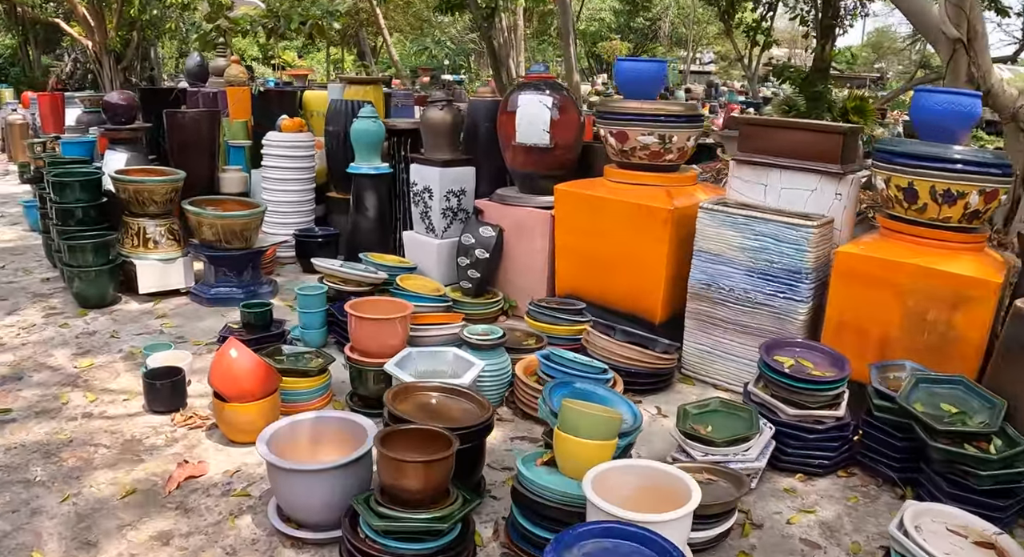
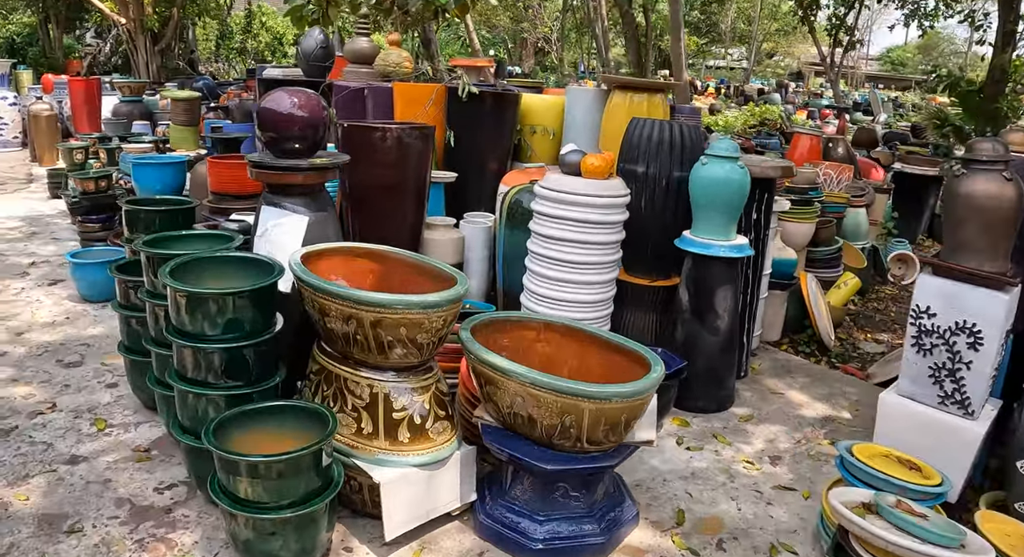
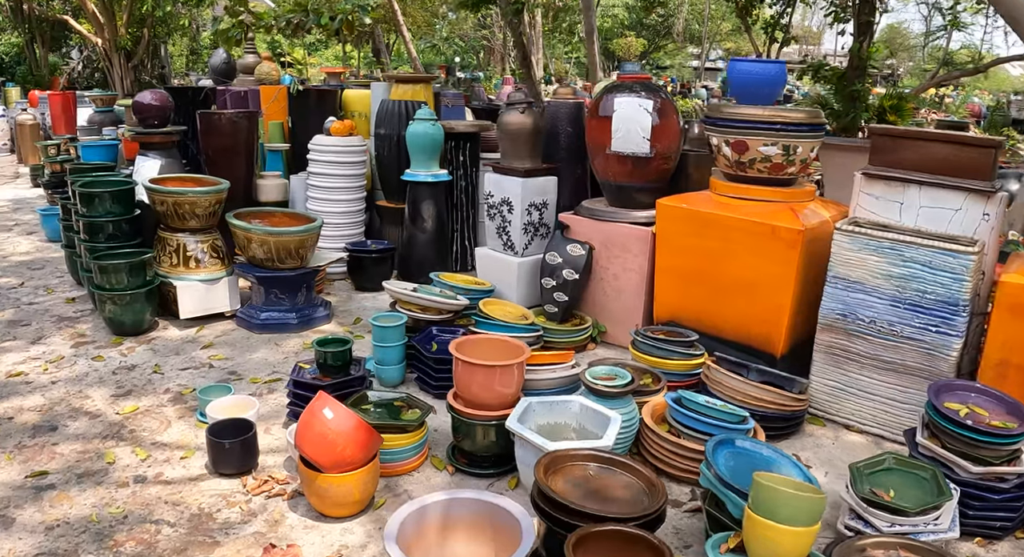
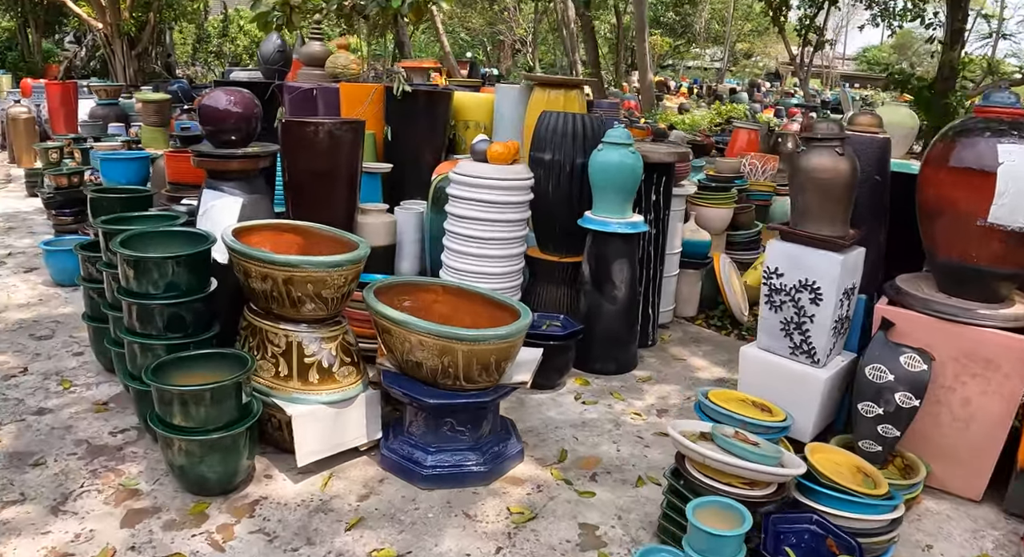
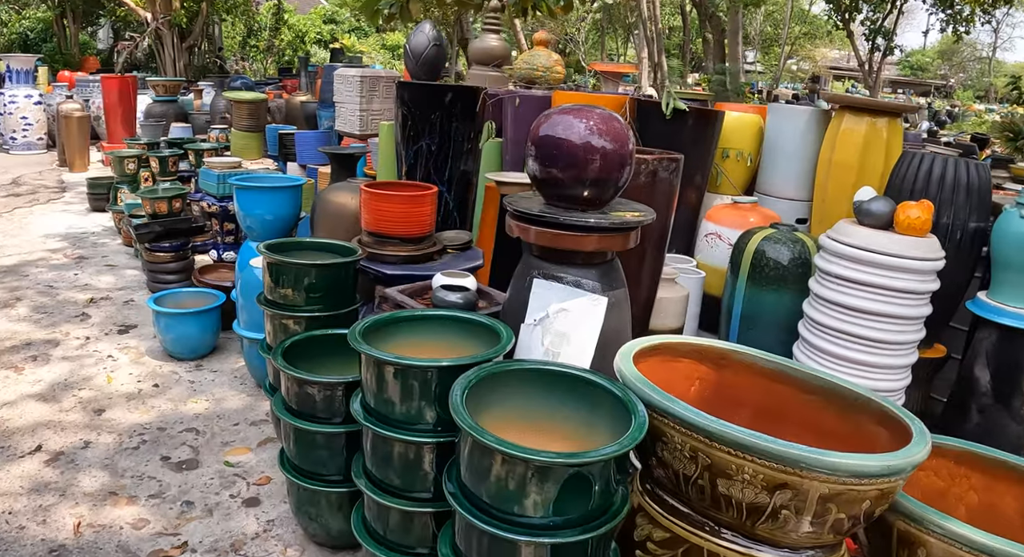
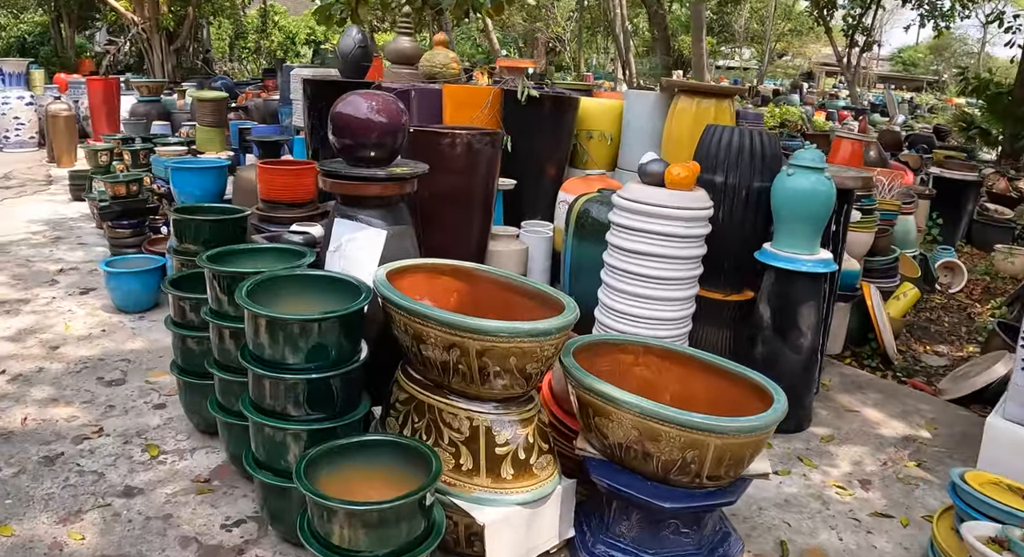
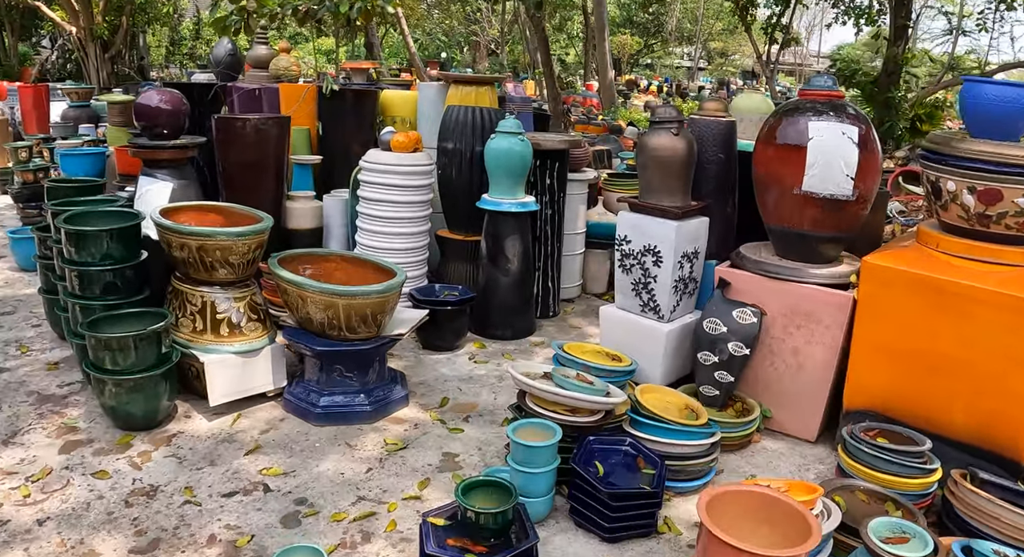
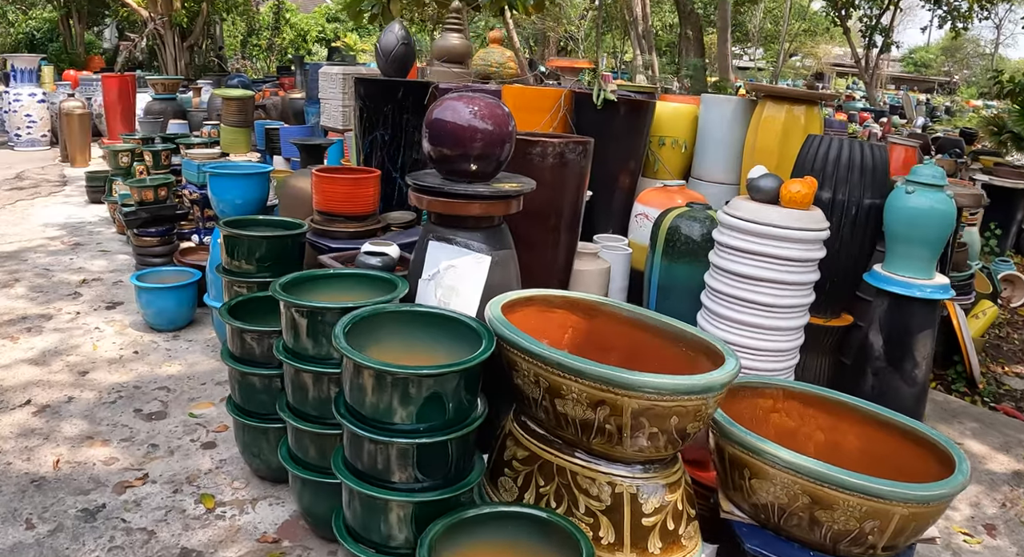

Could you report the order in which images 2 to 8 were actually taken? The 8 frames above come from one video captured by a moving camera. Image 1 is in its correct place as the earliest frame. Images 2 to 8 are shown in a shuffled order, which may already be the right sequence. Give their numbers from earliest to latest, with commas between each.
3, 7, 4, 2, 6, 8, 5
